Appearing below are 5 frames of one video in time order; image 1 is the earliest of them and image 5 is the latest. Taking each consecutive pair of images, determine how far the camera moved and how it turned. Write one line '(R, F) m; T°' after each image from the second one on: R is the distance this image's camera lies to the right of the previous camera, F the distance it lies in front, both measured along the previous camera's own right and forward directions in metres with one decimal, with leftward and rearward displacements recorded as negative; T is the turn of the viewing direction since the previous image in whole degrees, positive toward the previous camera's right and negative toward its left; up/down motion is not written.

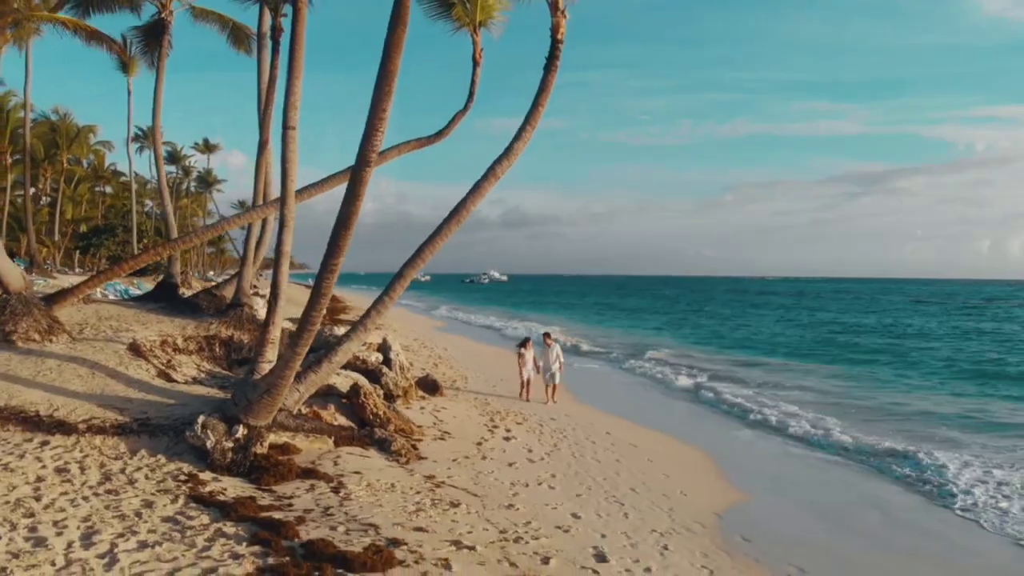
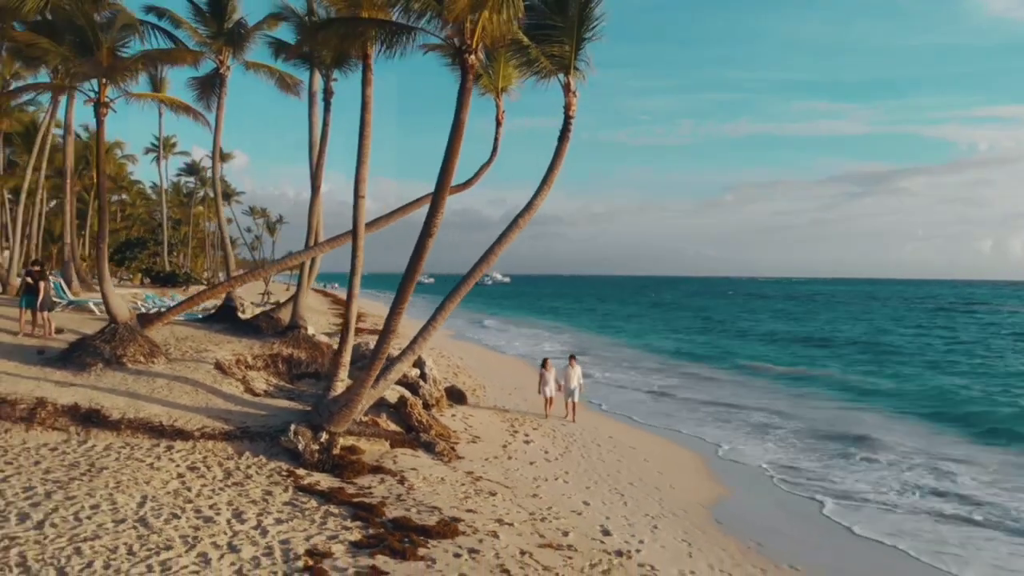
(-0.3, -1.8) m; 0°
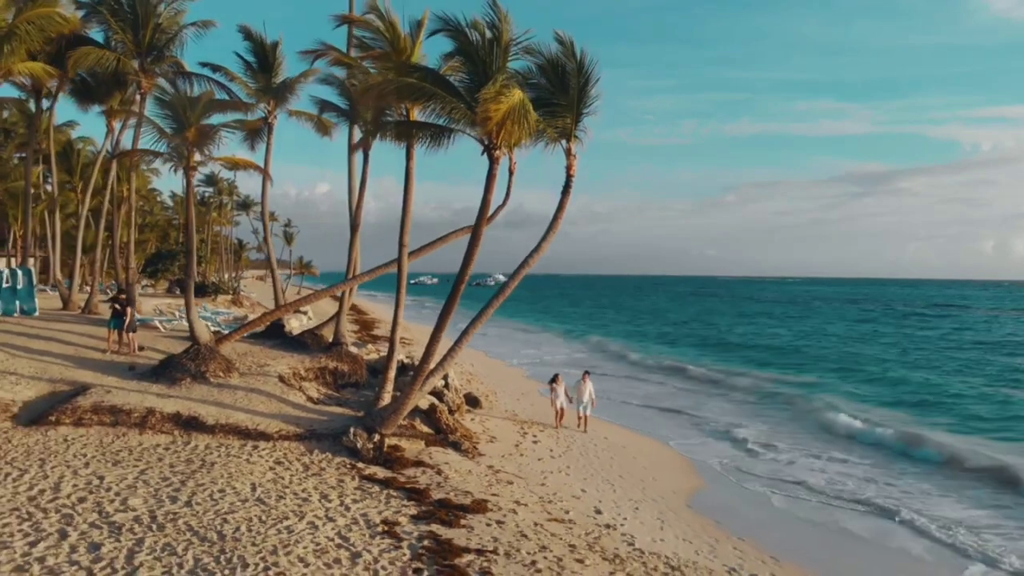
(-0.2, -2.2) m; 0°
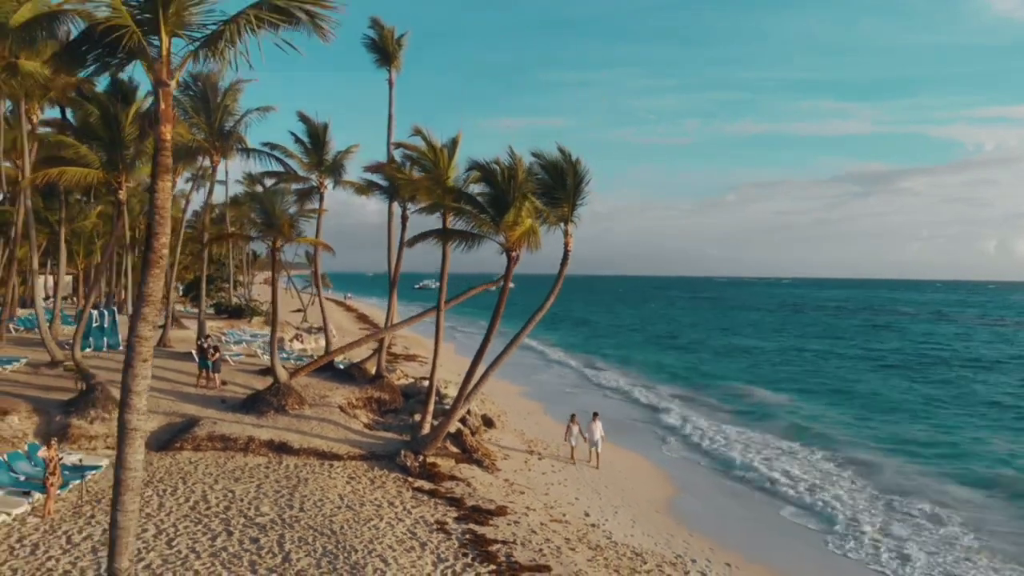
(-0.2, -3.5) m; 0°
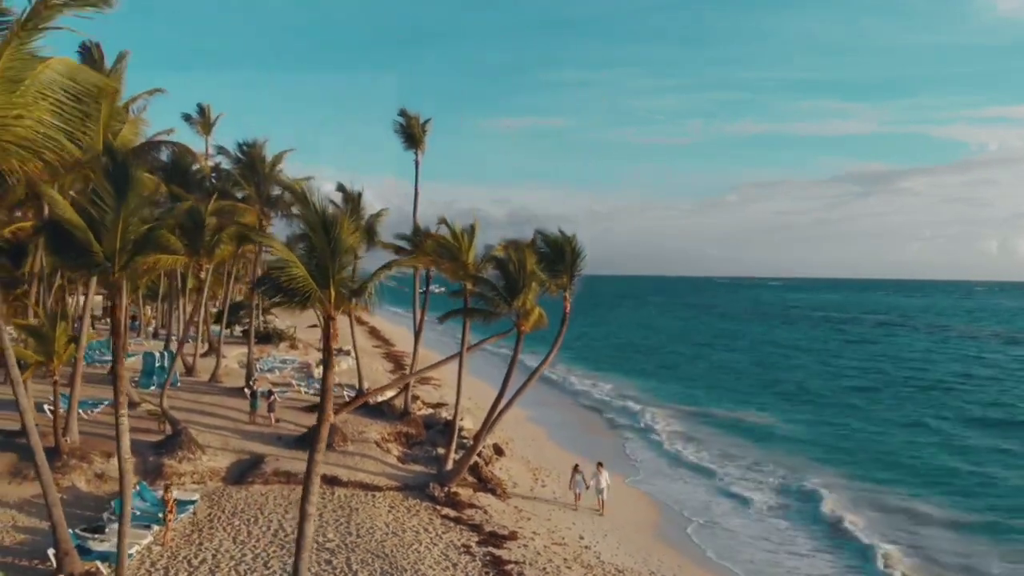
(-0.2, -3.2) m; 0°
